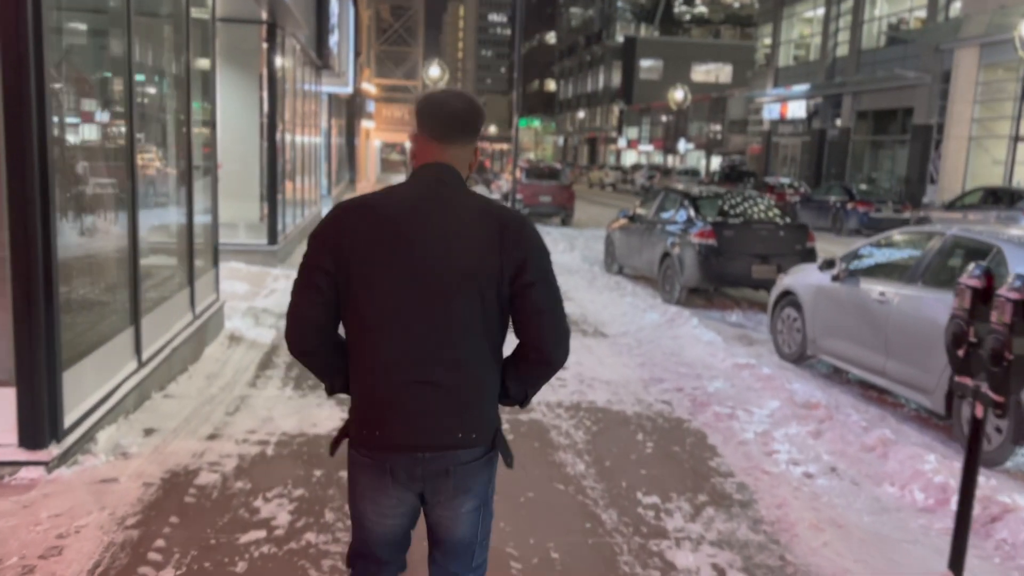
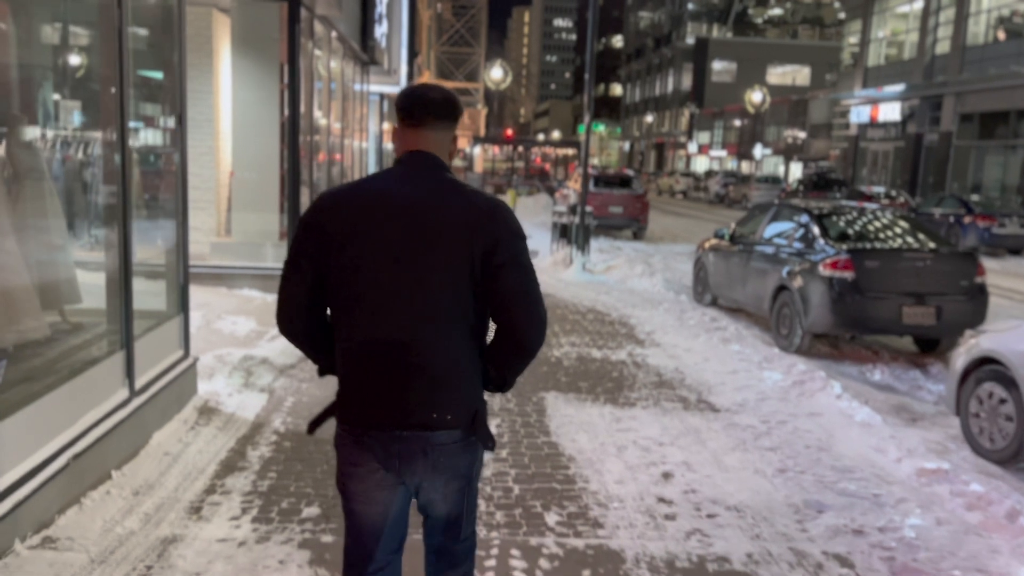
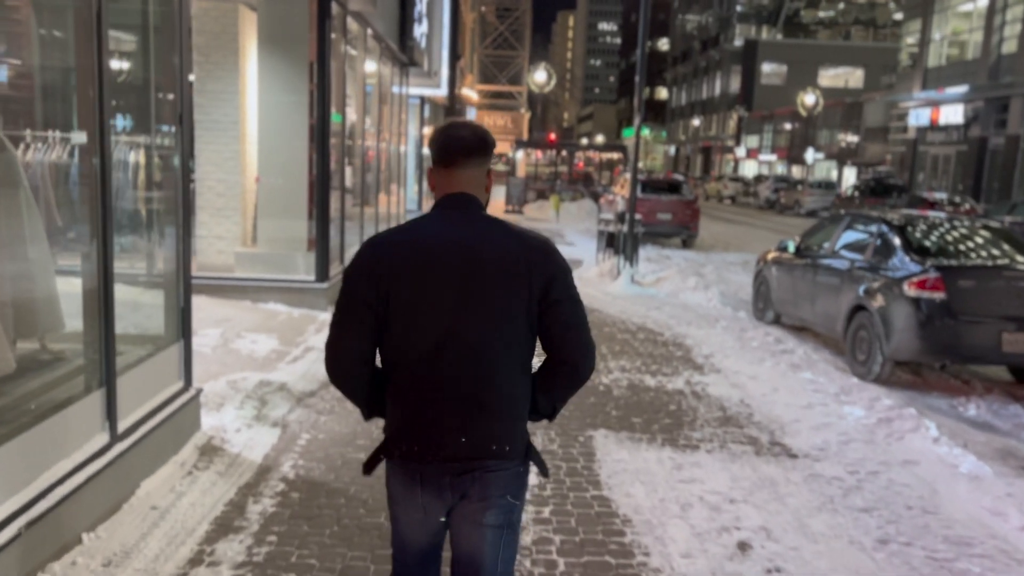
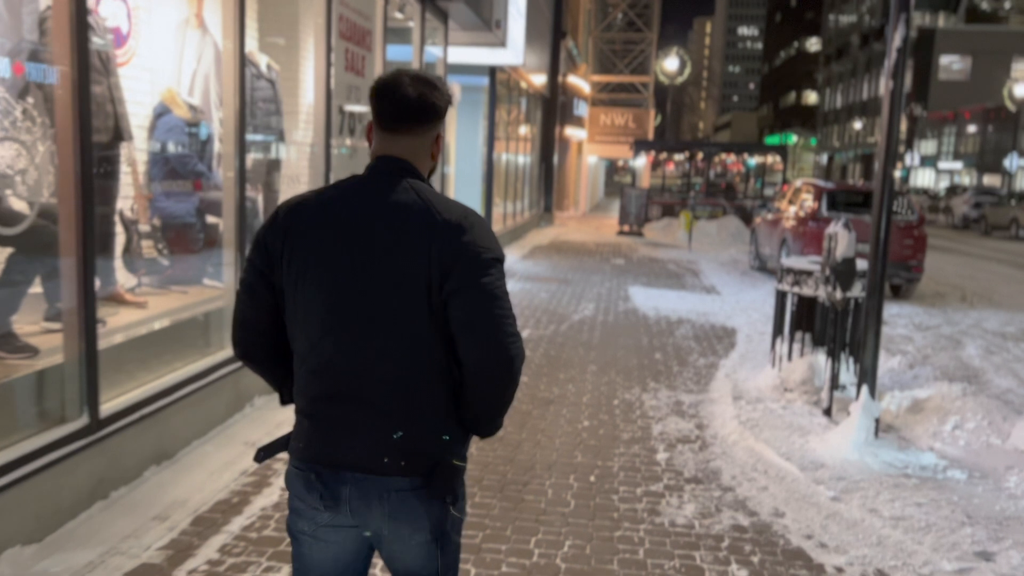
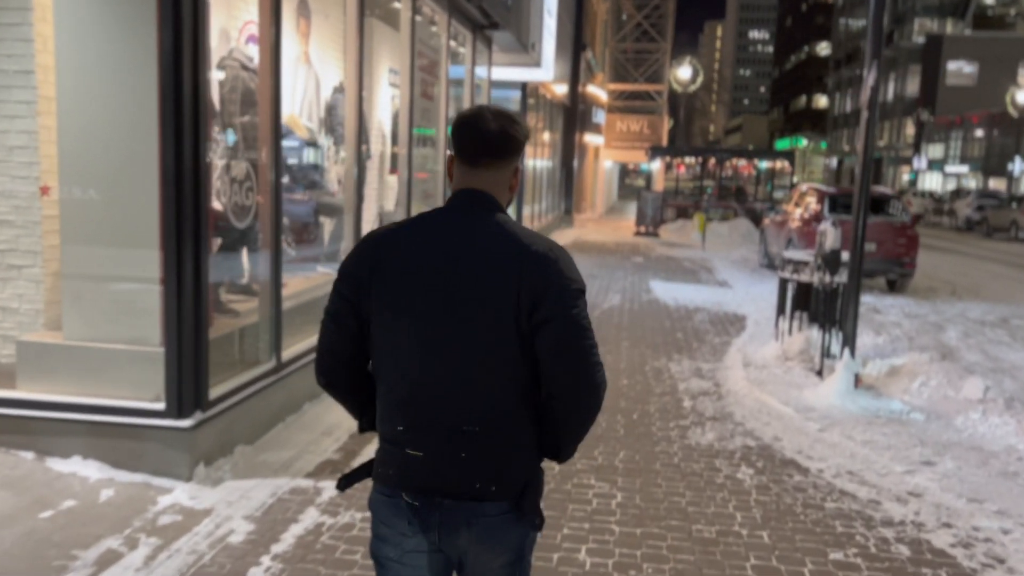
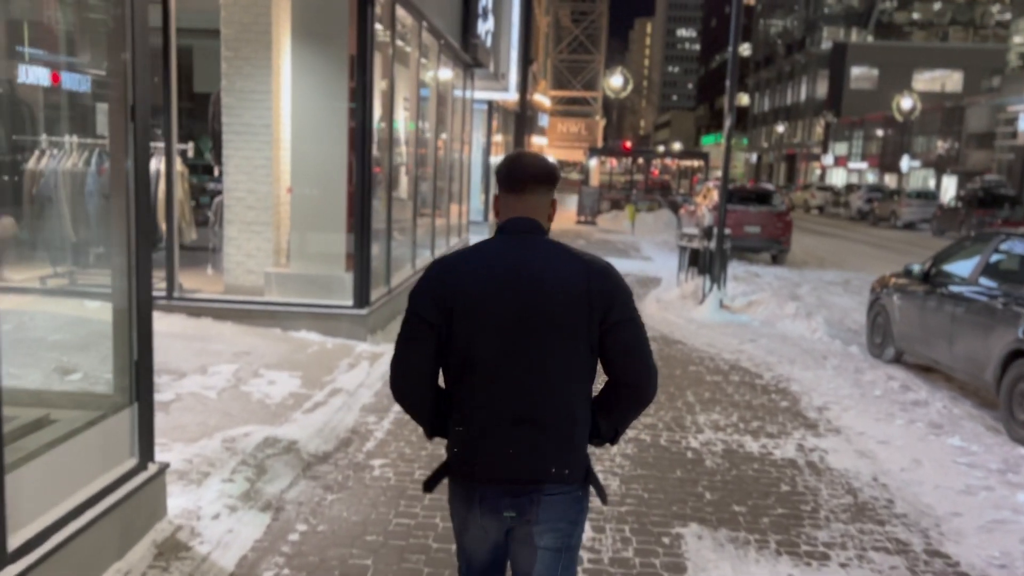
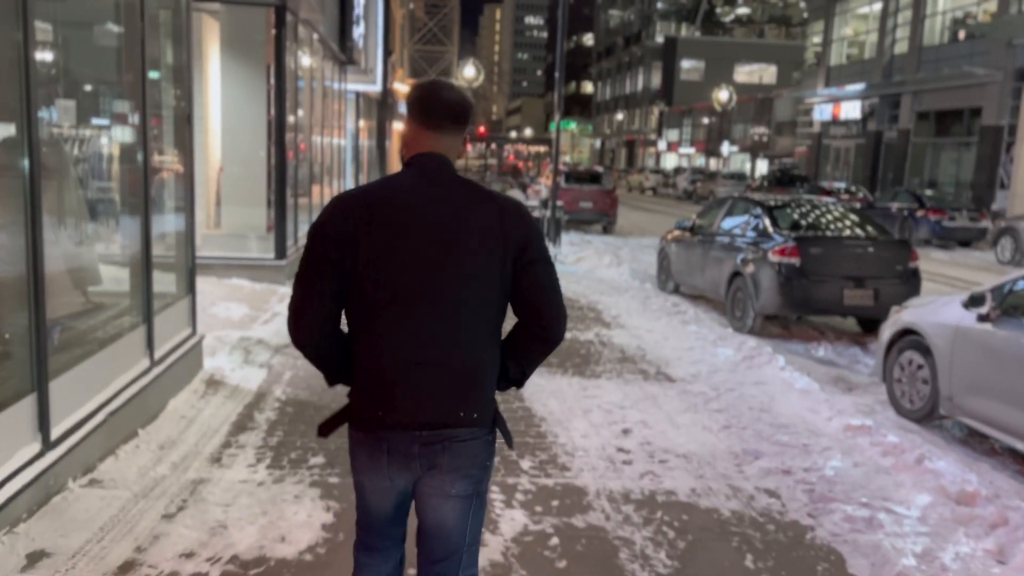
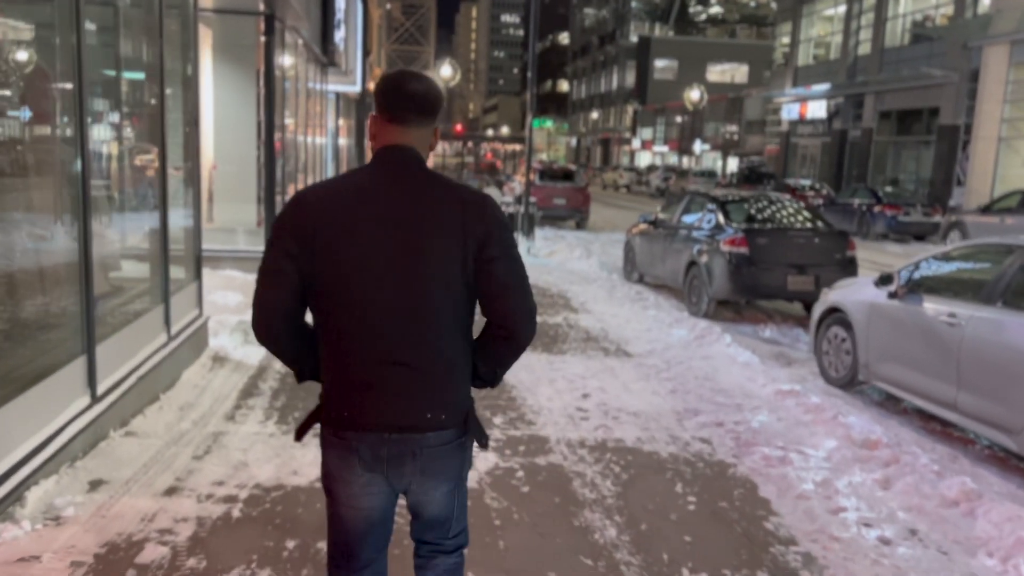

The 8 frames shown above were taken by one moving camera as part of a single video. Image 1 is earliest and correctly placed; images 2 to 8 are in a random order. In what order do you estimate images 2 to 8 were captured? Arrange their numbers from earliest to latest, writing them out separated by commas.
8, 7, 2, 3, 6, 5, 4
